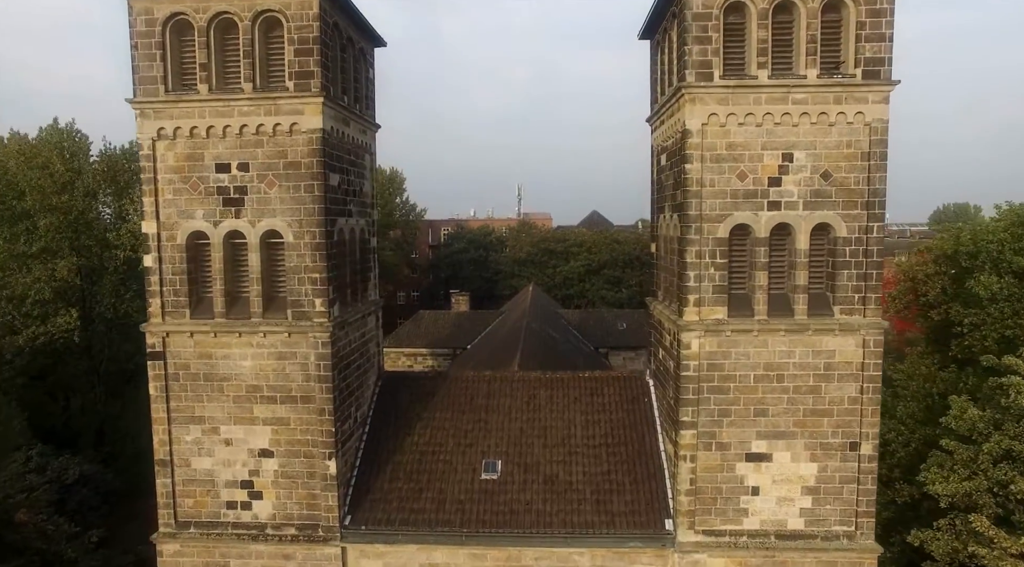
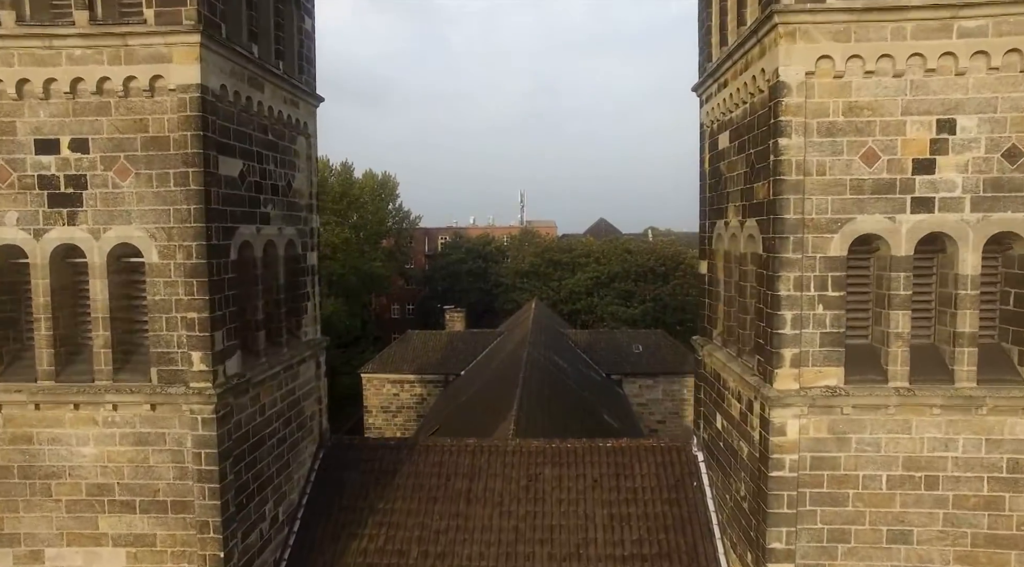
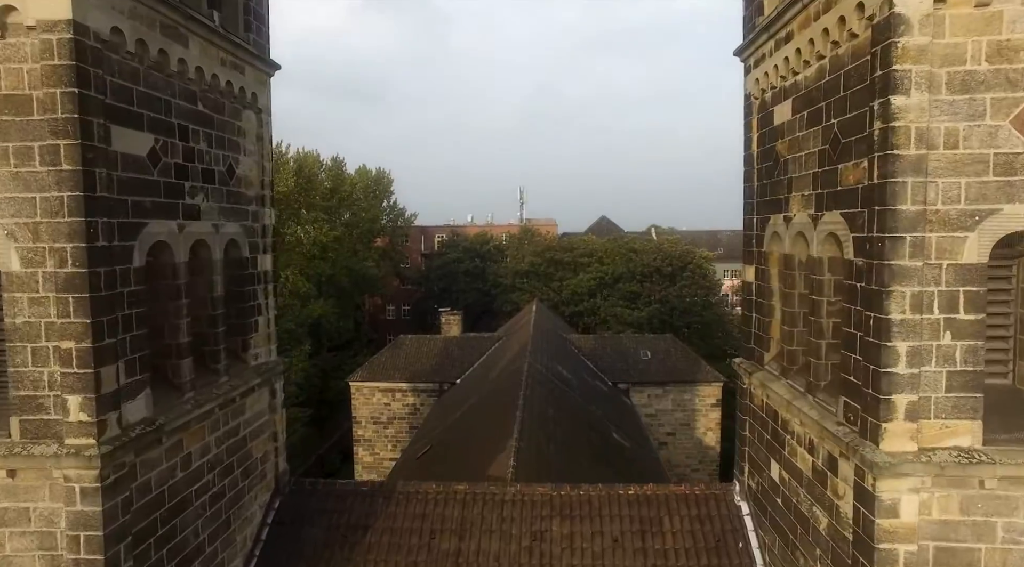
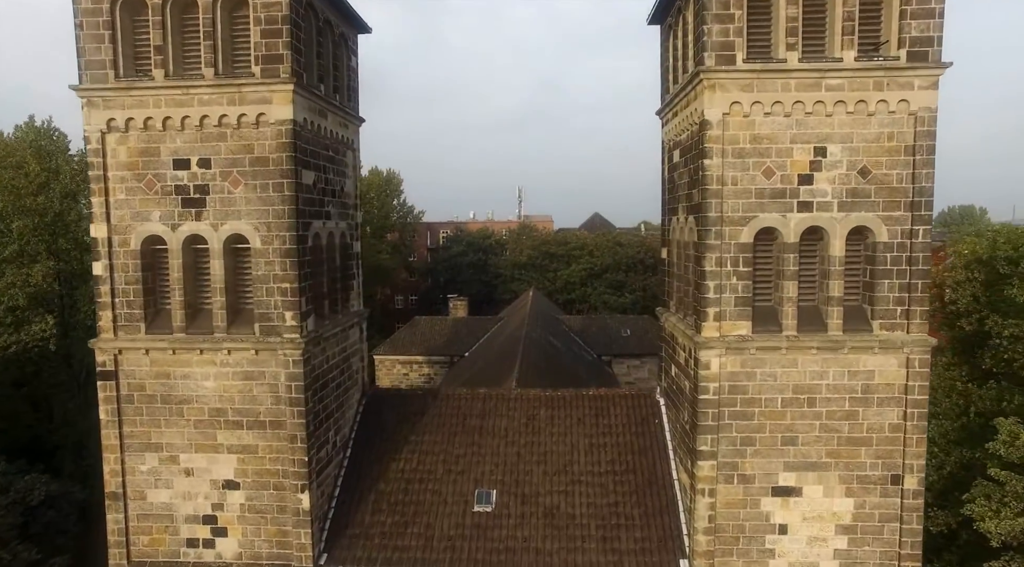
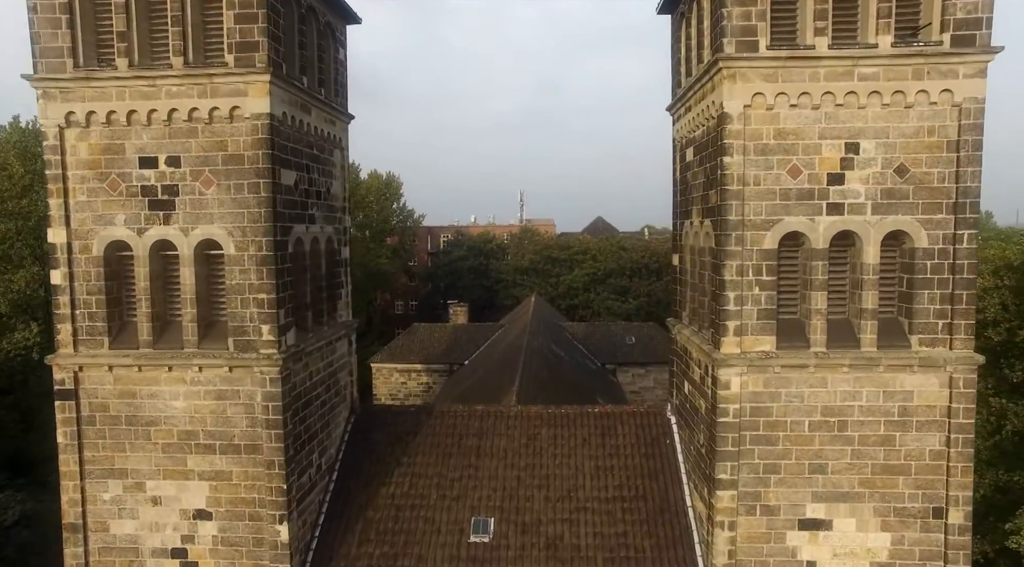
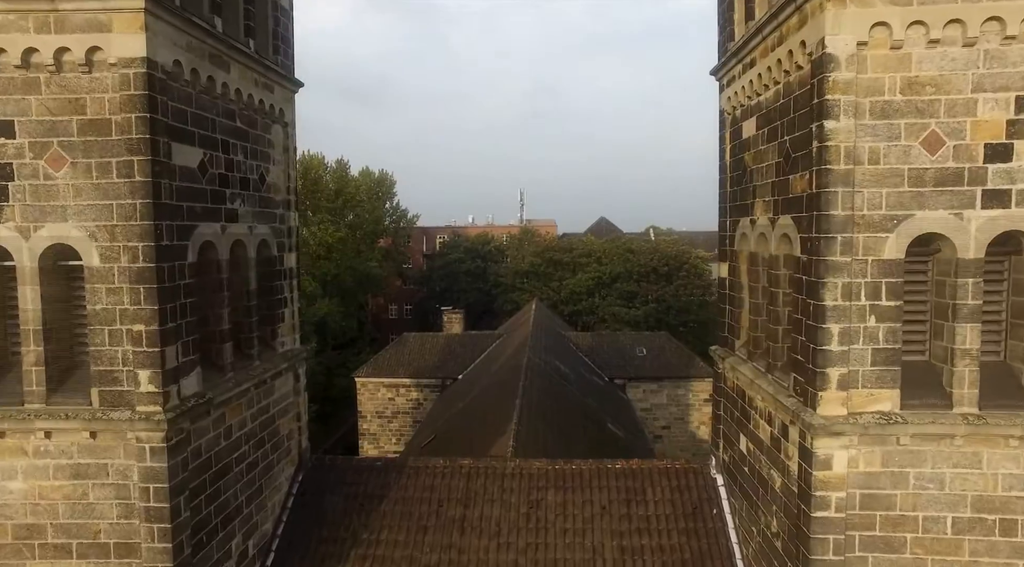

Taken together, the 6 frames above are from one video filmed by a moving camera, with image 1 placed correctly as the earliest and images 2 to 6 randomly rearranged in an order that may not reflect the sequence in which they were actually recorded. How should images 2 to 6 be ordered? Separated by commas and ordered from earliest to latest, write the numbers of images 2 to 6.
4, 5, 2, 6, 3
